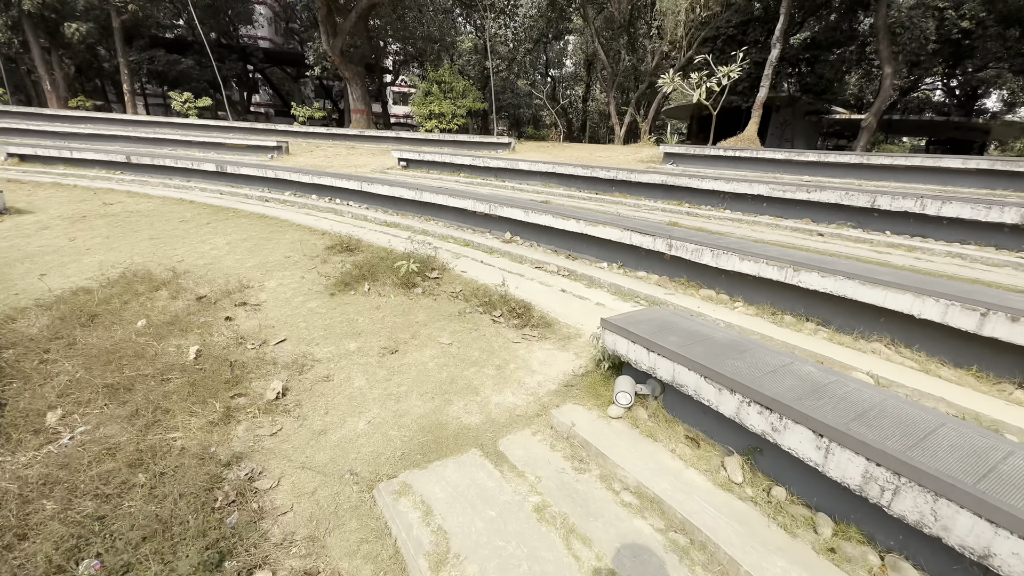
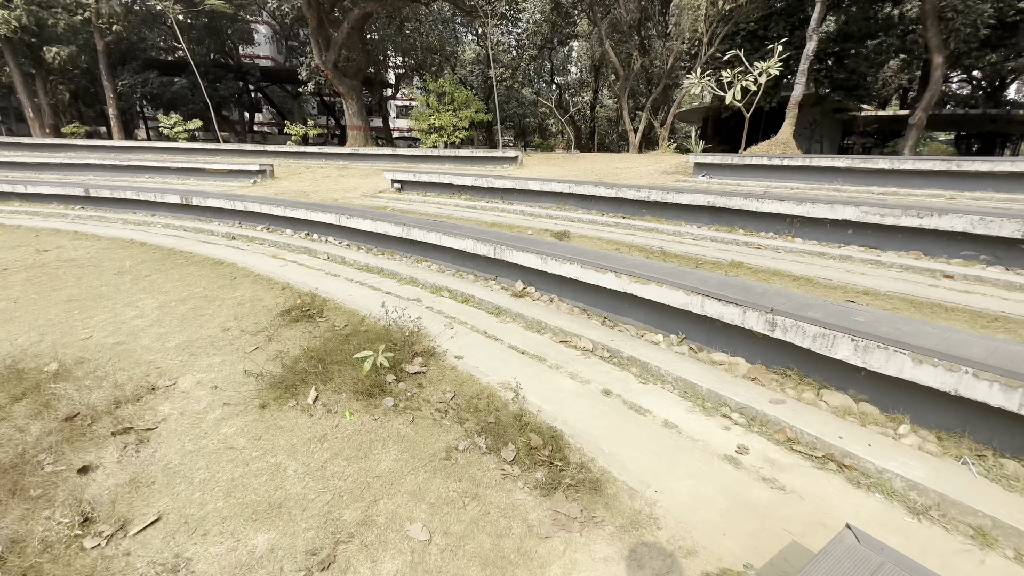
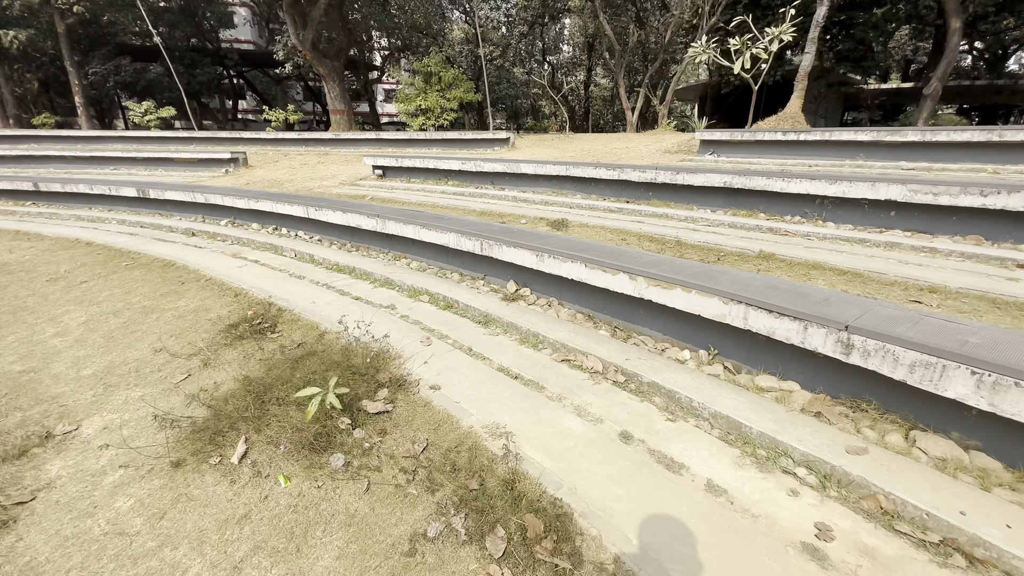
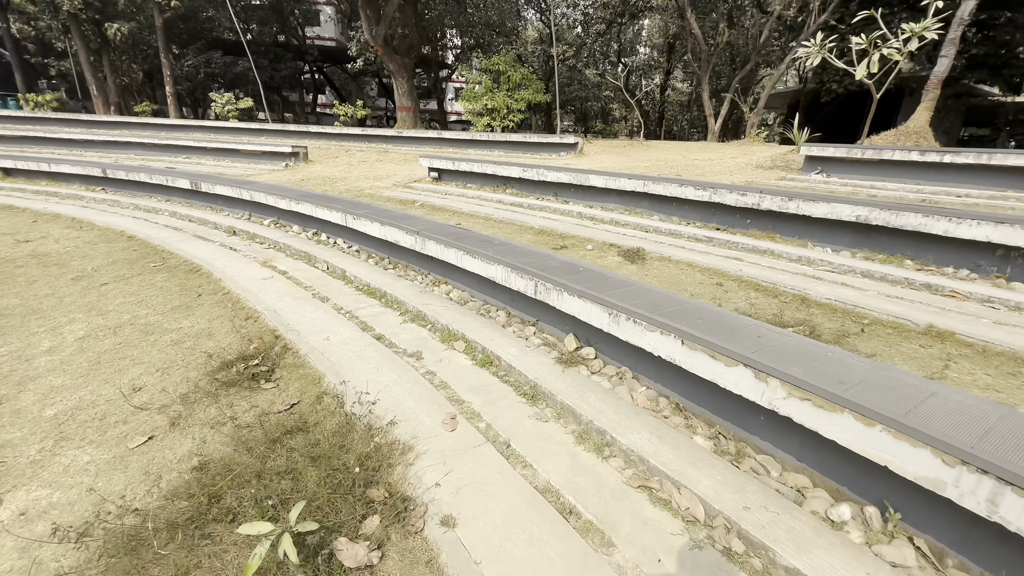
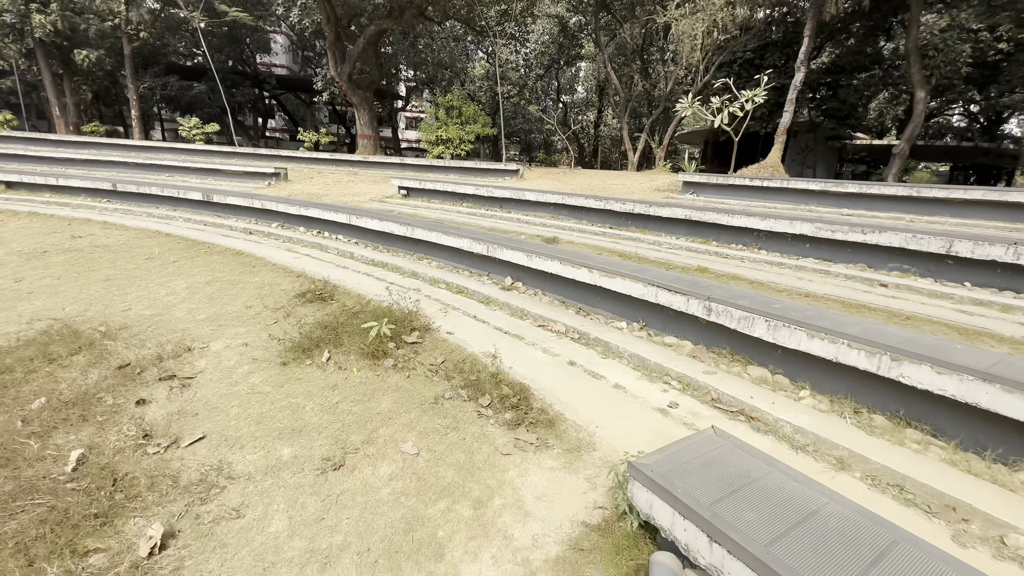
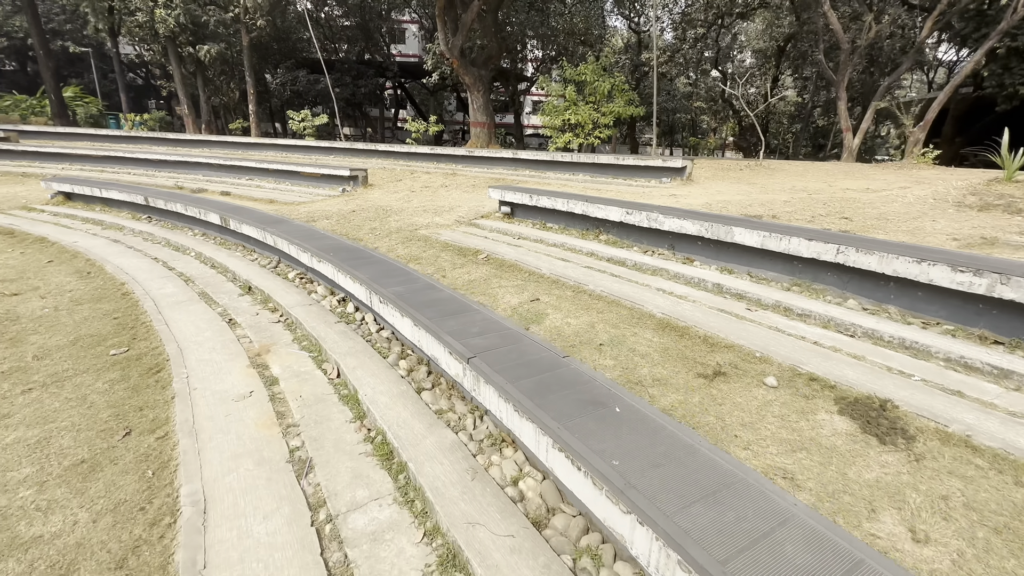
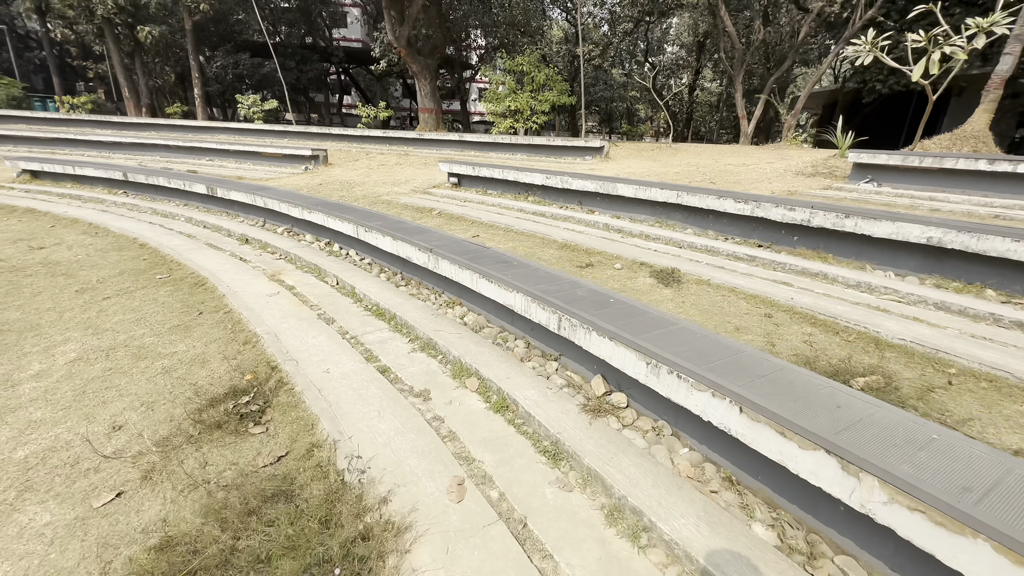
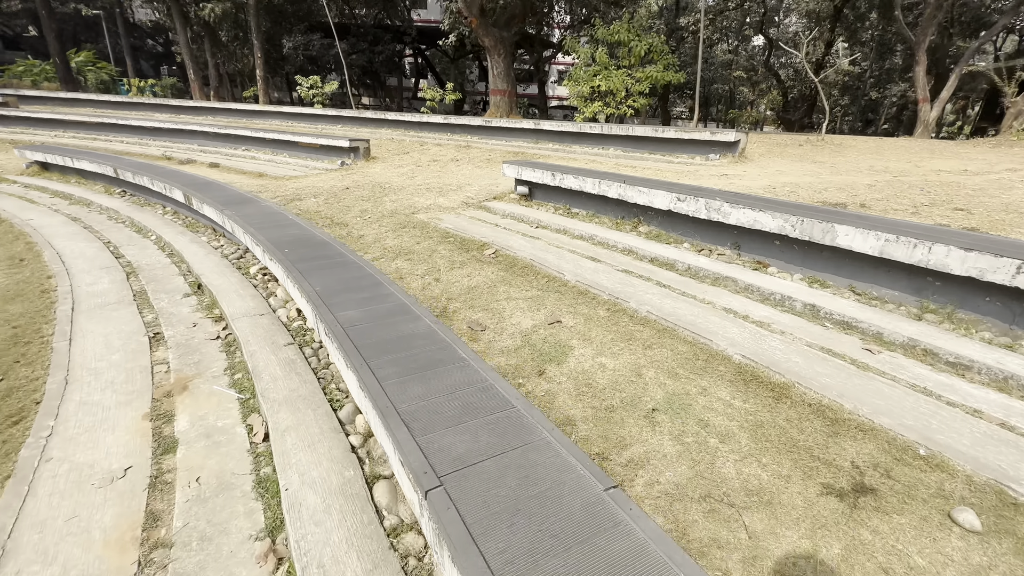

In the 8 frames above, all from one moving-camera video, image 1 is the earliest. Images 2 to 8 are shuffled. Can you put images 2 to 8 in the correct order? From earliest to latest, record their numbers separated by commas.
5, 2, 3, 4, 7, 6, 8
